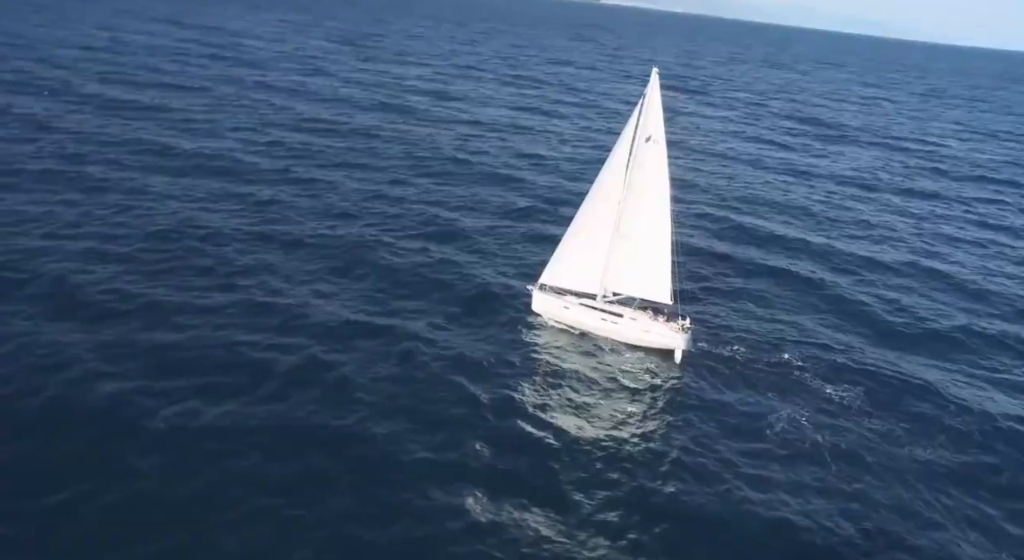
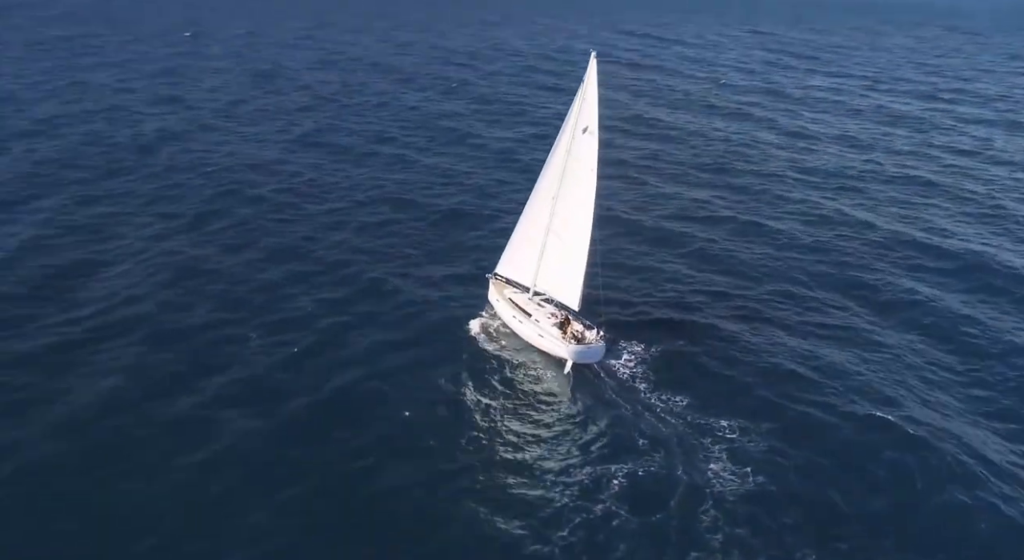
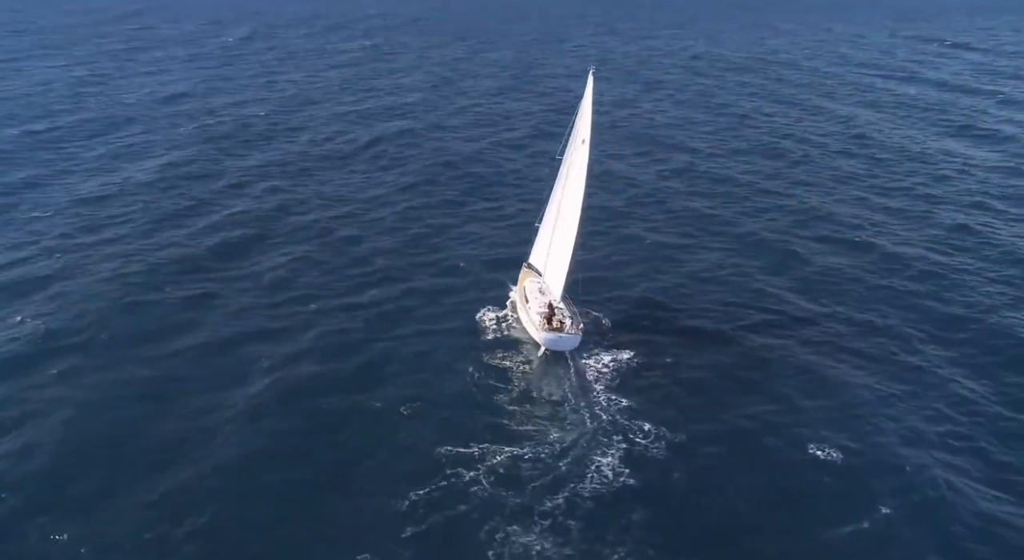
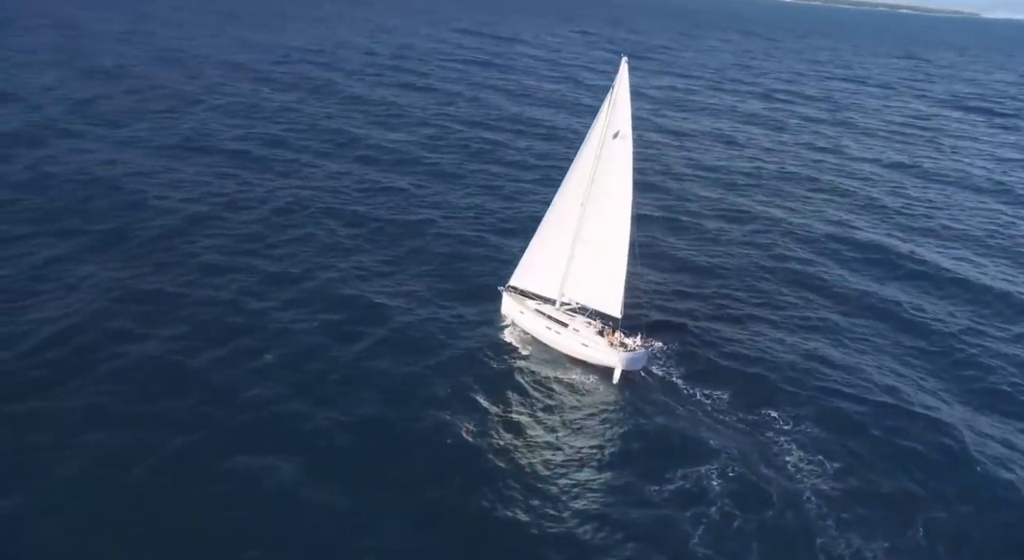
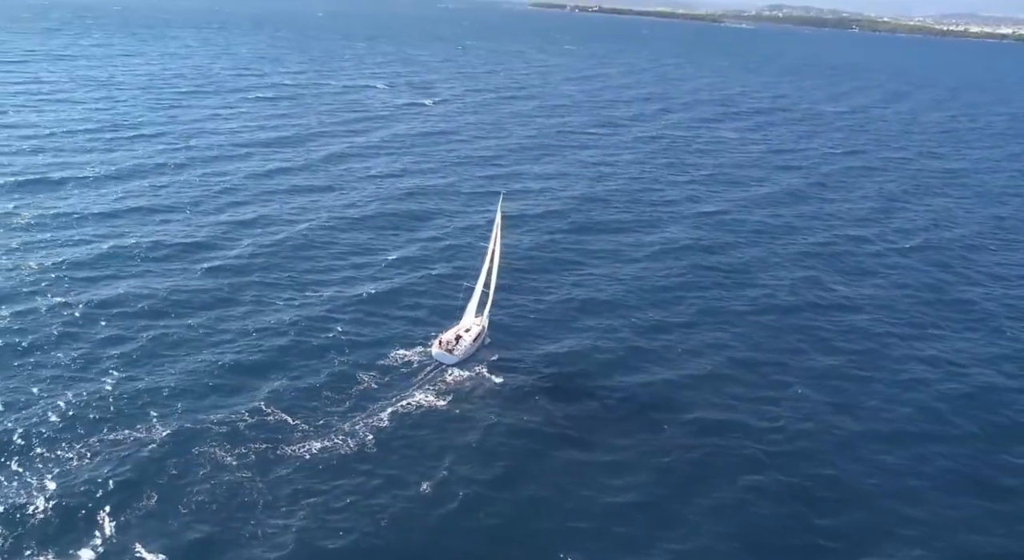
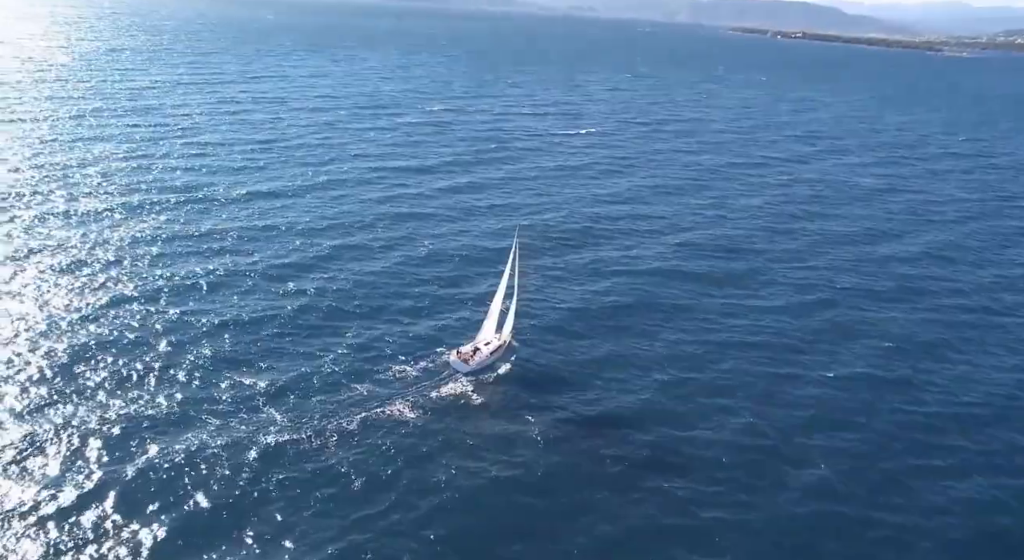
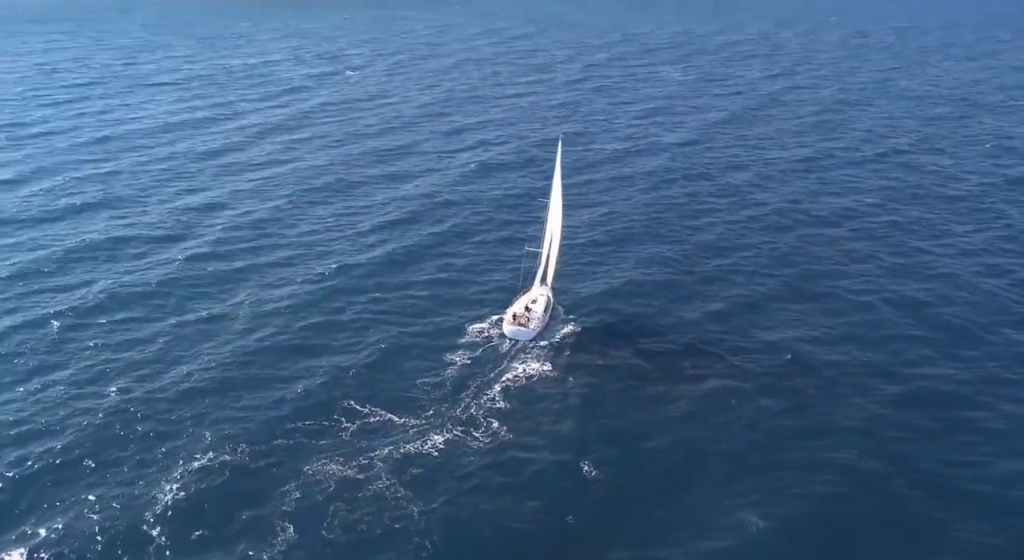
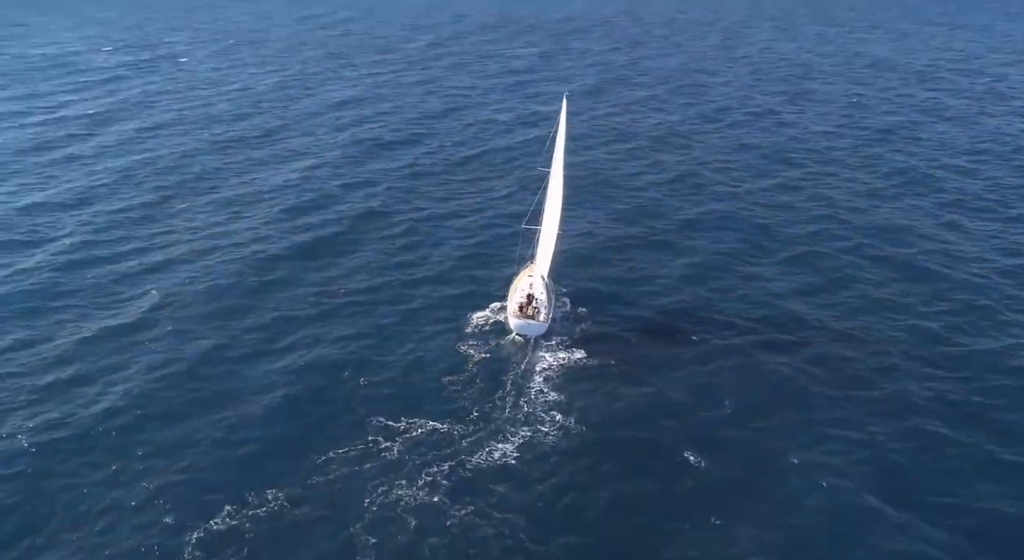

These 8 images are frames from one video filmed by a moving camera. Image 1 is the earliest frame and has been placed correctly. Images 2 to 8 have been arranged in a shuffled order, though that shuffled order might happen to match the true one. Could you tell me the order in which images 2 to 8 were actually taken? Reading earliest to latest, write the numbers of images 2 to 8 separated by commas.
4, 2, 3, 8, 7, 5, 6
